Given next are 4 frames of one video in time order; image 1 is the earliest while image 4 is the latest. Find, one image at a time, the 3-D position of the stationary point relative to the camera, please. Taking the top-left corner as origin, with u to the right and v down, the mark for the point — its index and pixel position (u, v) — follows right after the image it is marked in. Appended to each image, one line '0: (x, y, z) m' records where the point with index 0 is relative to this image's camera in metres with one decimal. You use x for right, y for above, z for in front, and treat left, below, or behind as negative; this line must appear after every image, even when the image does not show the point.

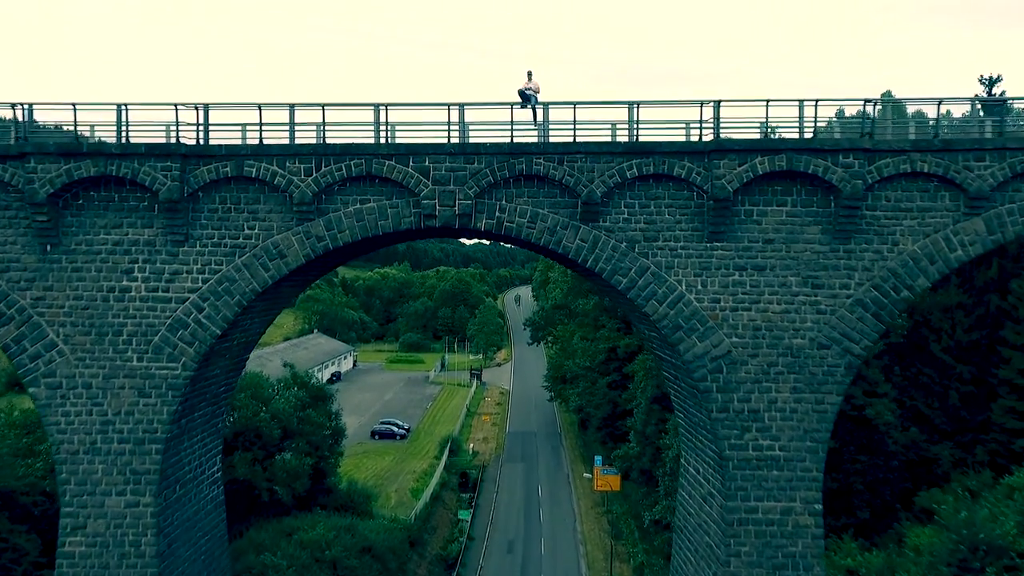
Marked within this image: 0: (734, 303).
0: (+3.1, -0.2, +9.2) m
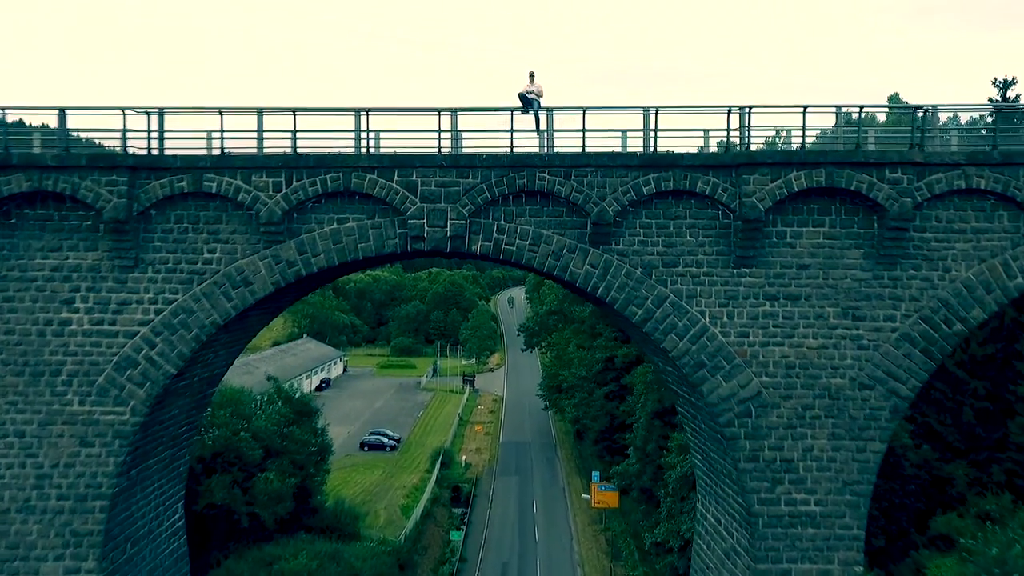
0: (+3.1, -0.6, +8.1) m
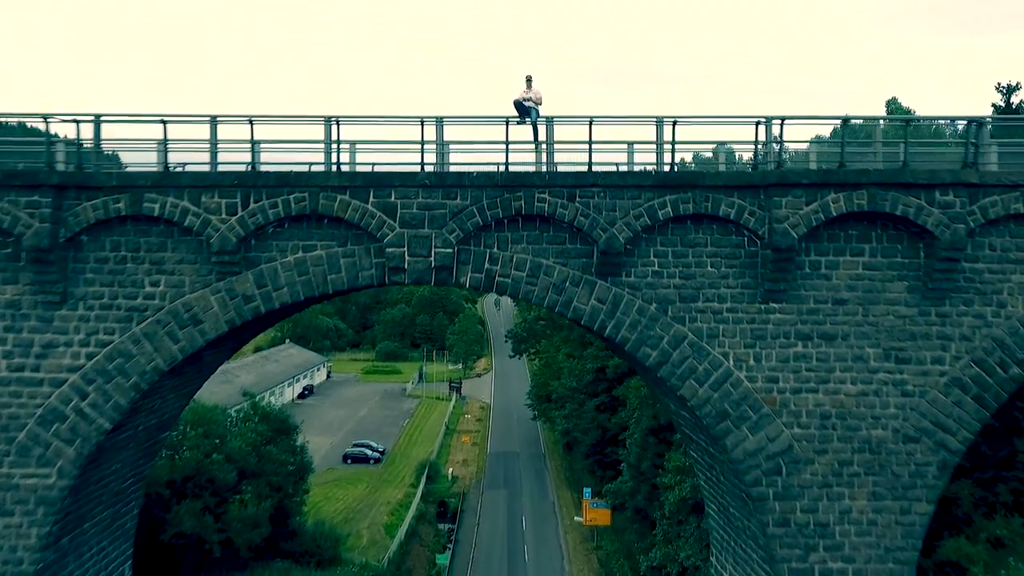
0: (+3.1, -1.0, +7.0) m
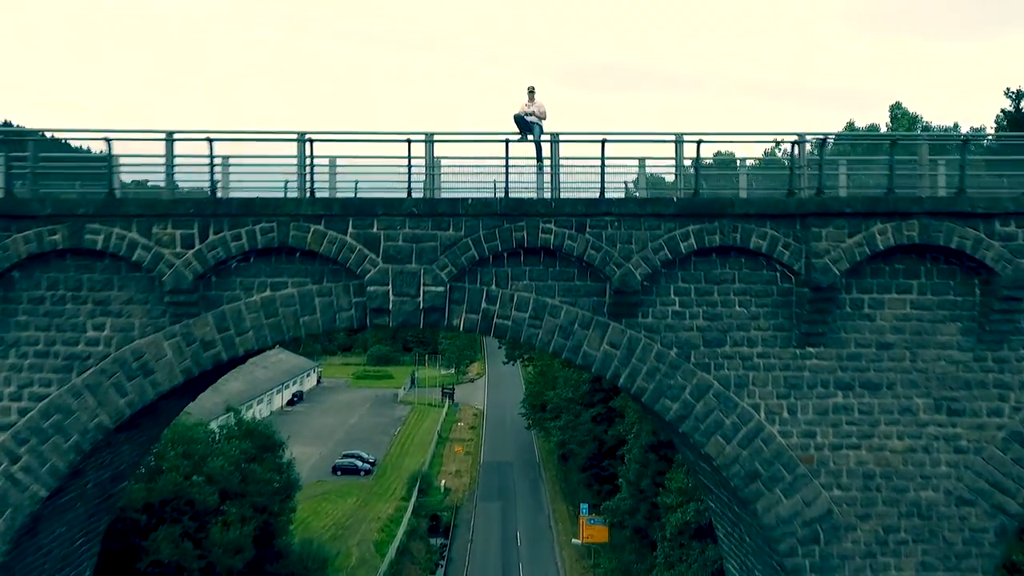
0: (+3.1, -1.4, +6.2) m
